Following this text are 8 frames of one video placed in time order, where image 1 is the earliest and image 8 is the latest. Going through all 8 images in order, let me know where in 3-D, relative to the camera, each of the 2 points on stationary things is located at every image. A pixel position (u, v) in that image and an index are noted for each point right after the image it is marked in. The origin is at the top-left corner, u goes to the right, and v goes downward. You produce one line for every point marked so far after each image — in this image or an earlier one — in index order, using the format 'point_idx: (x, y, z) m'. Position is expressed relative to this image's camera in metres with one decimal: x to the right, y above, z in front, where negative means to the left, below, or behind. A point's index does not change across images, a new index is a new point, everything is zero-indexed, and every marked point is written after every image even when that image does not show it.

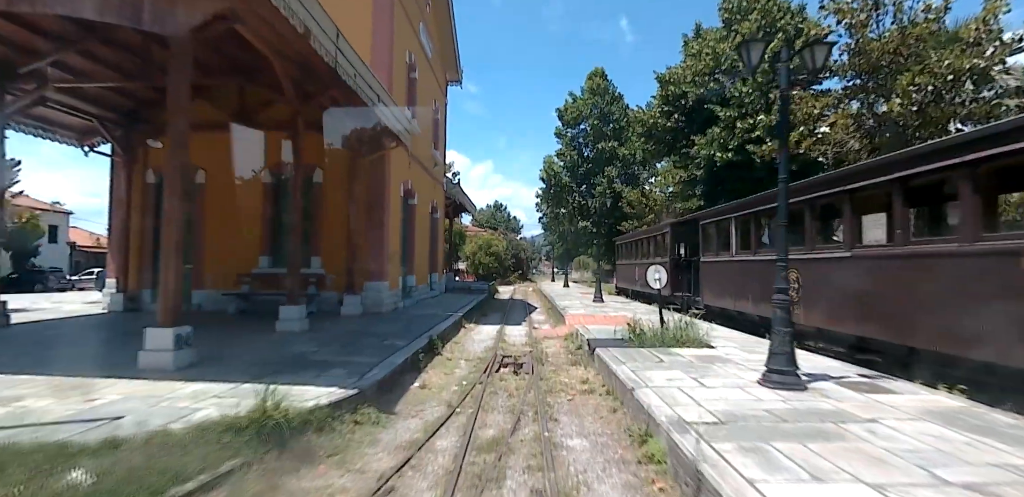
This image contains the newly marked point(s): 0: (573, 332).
0: (+1.4, -1.9, +9.9) m
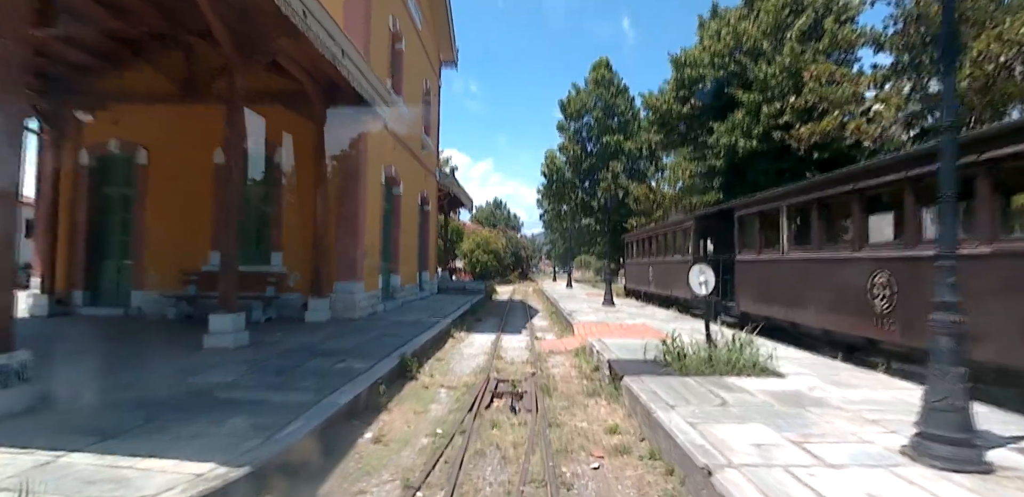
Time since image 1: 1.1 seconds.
0: (+1.3, -1.8, +7.9) m
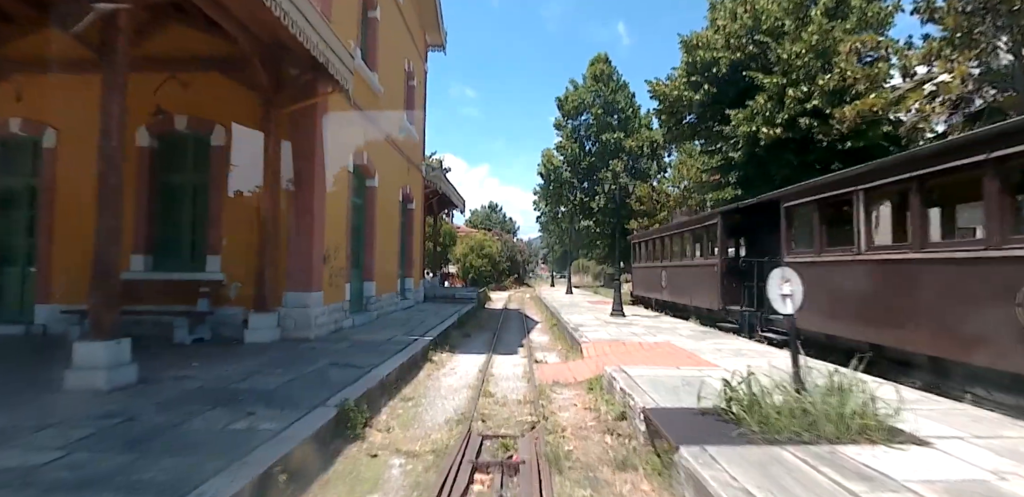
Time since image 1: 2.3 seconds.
0: (+1.2, -1.8, +5.9) m
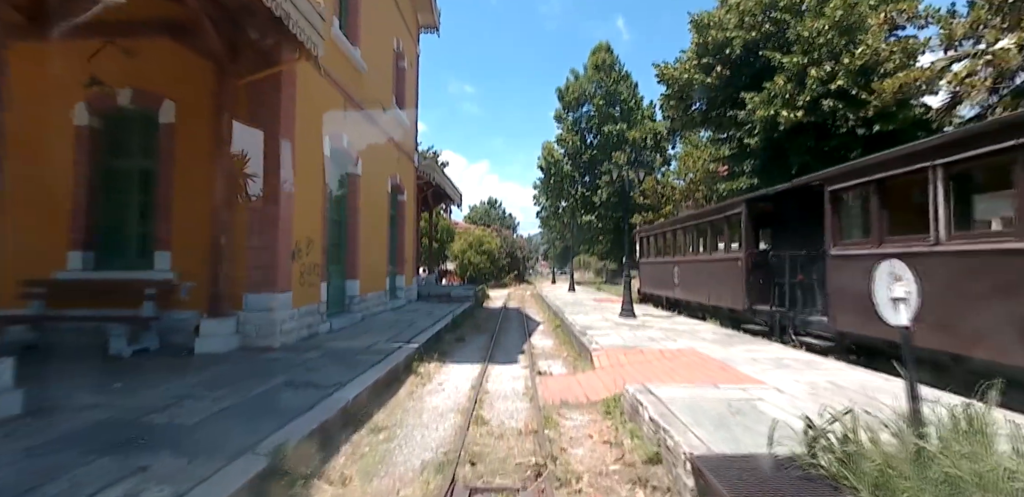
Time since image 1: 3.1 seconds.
0: (+1.2, -1.7, +4.7) m
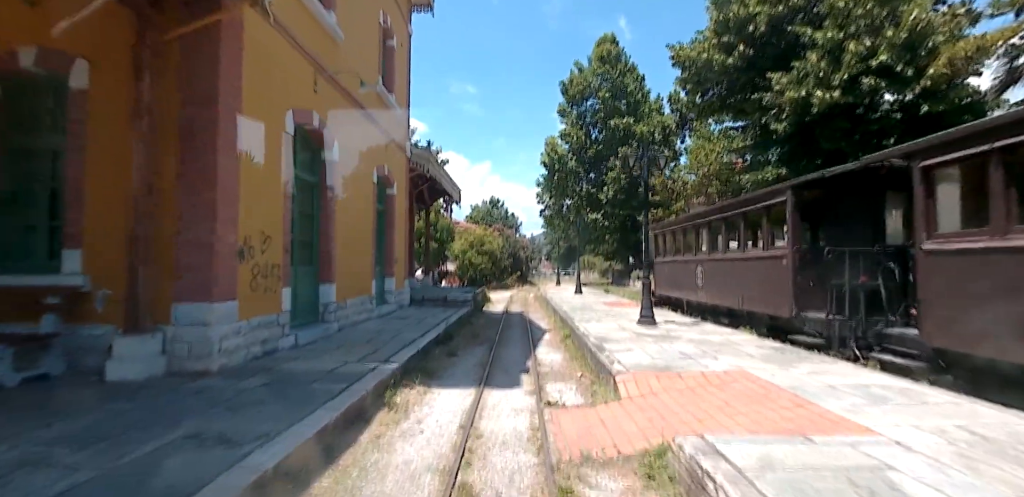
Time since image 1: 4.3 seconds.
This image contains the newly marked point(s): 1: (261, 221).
0: (+1.2, -1.6, +3.2) m
1: (-3.7, +0.4, +6.6) m
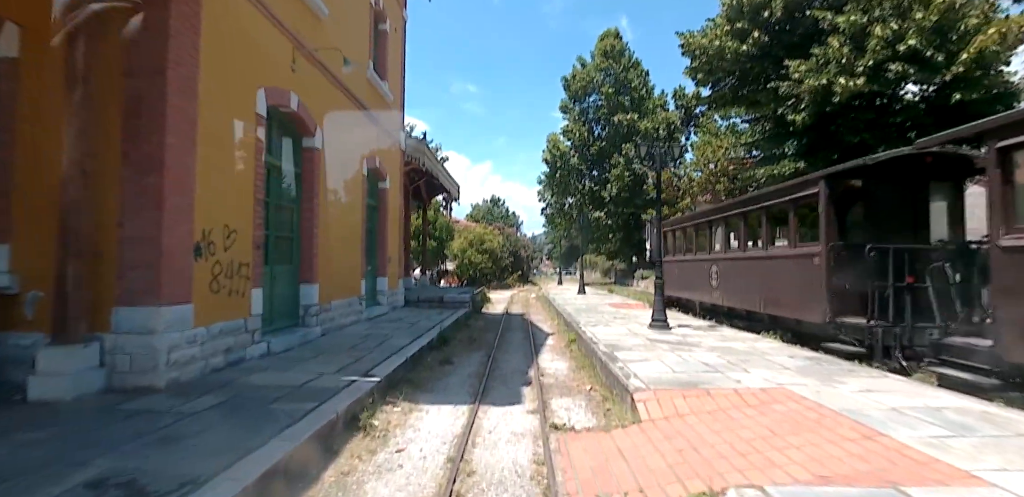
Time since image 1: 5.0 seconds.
0: (+1.2, -1.5, +2.4) m
1: (-3.7, +0.5, +5.8) m
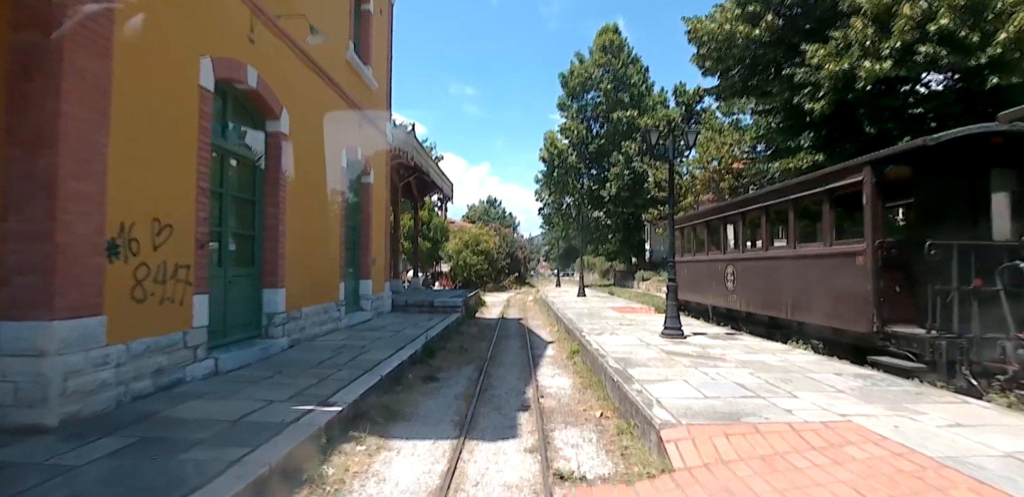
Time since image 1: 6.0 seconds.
0: (+1.2, -1.5, +1.3) m
1: (-3.8, +0.5, +4.8) m
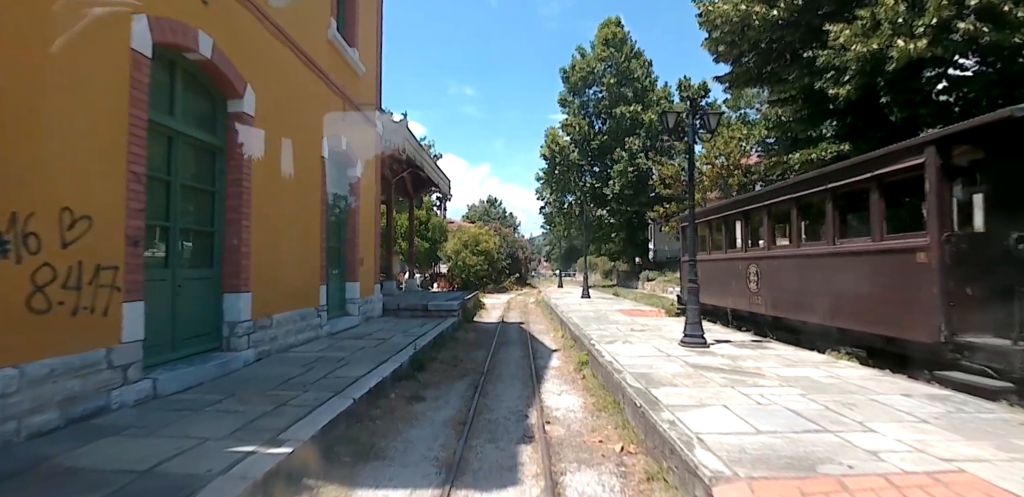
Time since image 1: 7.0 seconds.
0: (+1.1, -1.5, +0.4) m
1: (-3.8, +0.5, +3.8) m
